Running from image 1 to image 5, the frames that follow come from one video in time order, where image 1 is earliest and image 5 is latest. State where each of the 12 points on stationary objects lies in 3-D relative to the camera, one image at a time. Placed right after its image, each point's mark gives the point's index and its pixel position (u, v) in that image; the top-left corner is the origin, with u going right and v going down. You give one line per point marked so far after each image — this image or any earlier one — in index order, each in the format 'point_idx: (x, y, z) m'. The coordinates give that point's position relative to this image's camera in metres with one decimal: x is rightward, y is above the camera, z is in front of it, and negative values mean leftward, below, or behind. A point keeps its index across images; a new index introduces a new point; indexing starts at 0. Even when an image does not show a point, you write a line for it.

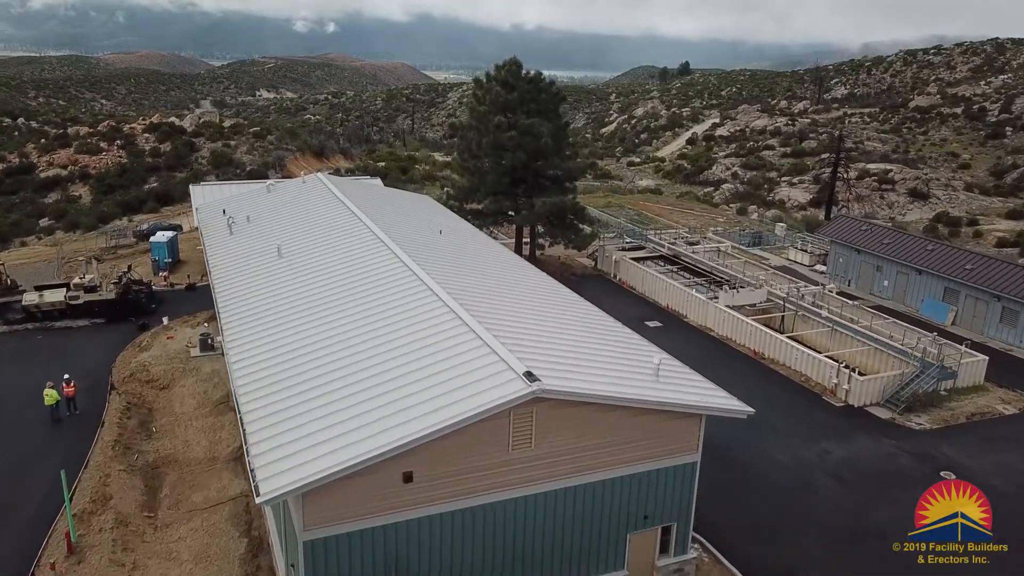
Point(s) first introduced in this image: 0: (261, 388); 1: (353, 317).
0: (-3.8, -1.6, +10.2) m
1: (-2.7, -0.6, +11.7) m
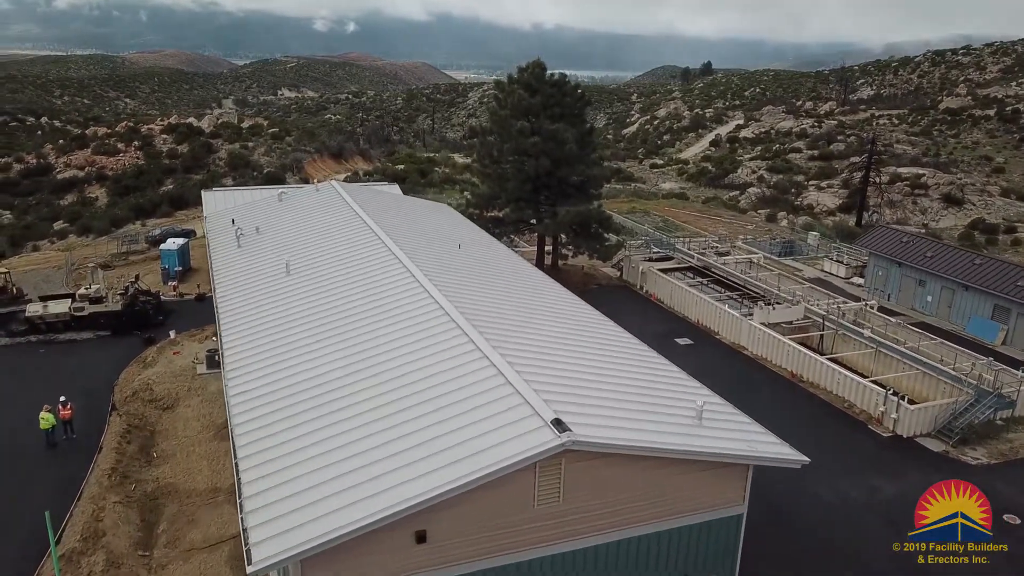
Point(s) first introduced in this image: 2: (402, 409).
0: (-3.4, -2.0, +9.3) m
1: (-2.3, -1.0, +10.7) m
2: (-1.4, -1.6, +9.0) m
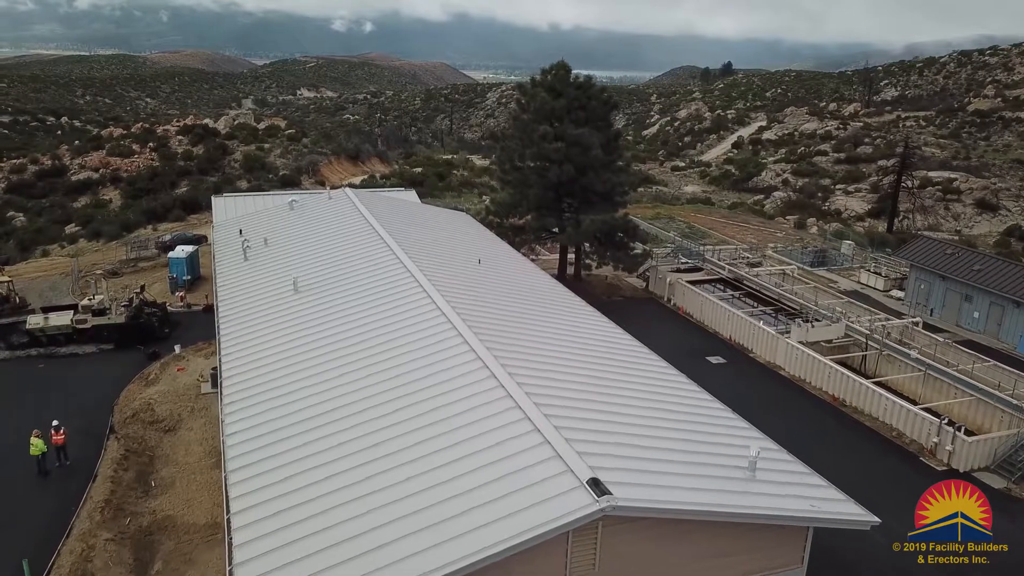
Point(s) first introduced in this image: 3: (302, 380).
0: (-3.1, -2.3, +8.3) m
1: (-1.9, -1.4, +9.7) m
2: (-1.1, -2.0, +7.9) m
3: (-3.2, -1.4, +10.1) m
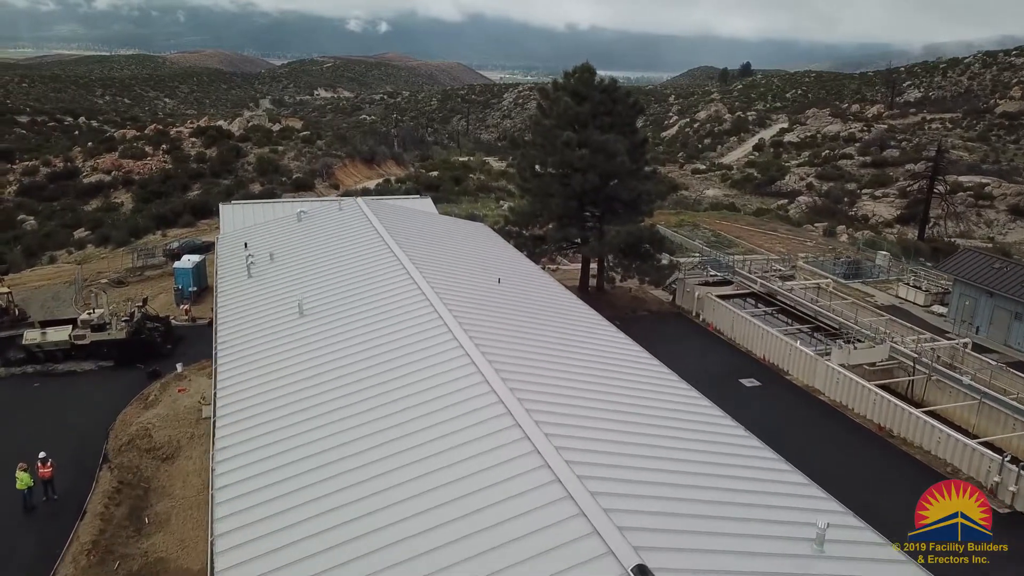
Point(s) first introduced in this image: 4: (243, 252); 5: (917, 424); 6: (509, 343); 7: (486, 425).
0: (-2.8, -2.7, +7.2) m
1: (-1.6, -1.8, +8.6) m
2: (-0.8, -2.4, +6.8) m
3: (-2.8, -1.8, +9.1) m
4: (-6.2, +0.9, +15.7) m
5: (+9.4, -3.2, +15.6) m
6: (0.0, -0.9, +10.9) m
7: (-0.3, -1.7, +8.2) m
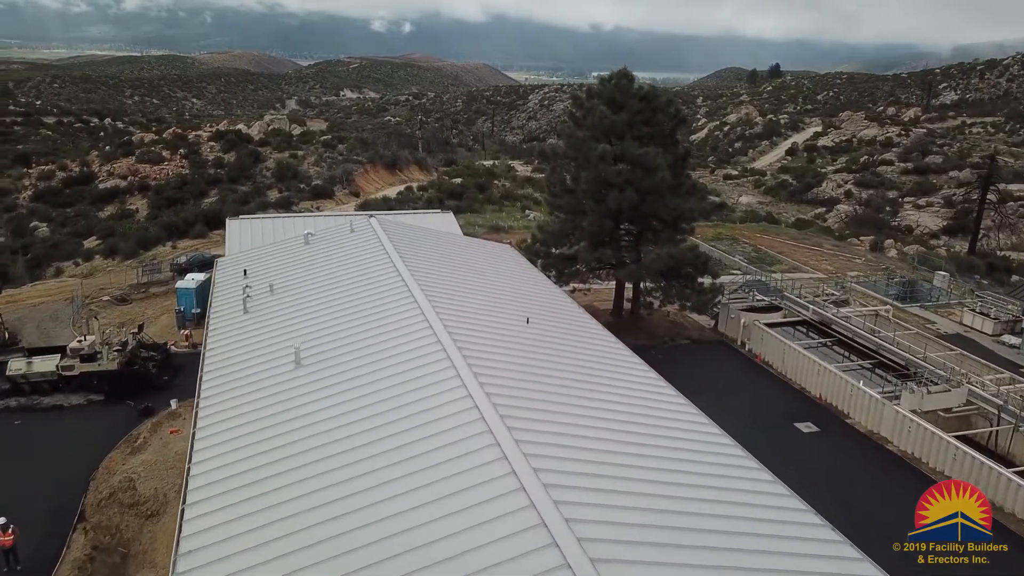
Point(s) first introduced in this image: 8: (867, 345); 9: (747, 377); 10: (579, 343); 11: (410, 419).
0: (-2.5, -3.4, +5.6) m
1: (-1.3, -2.5, +6.9) m
2: (-0.5, -3.1, +5.1) m
3: (-2.4, -2.5, +7.4) m
4: (-5.6, +0.2, +14.2) m
5: (+10.0, -4.0, +13.5) m
6: (+0.4, -1.6, +9.1) m
7: (0.0, -2.4, +6.4) m
8: (+10.0, -1.6, +19.0) m
9: (+6.6, -2.5, +19.0) m
10: (+1.2, -0.9, +12.2) m
11: (-1.3, -1.6, +8.7) m
